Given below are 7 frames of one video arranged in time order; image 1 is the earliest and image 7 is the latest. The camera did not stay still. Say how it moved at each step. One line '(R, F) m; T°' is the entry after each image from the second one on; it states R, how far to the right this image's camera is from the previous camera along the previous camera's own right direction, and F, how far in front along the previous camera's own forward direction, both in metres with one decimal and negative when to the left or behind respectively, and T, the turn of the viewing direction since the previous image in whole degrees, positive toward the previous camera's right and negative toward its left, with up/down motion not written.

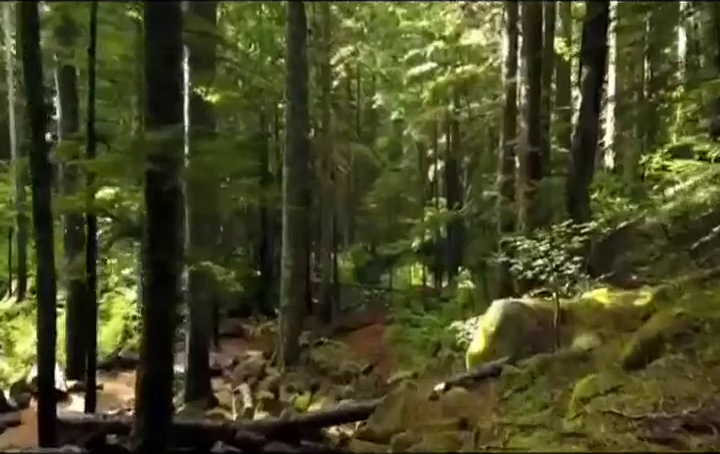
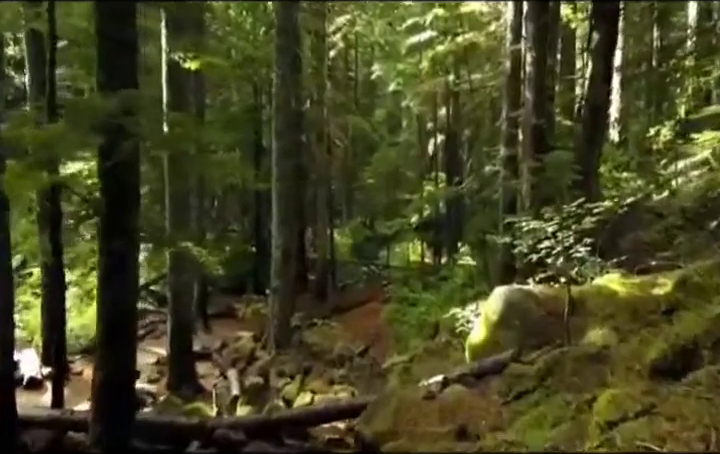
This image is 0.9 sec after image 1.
(+0.1, +0.9) m; 0°
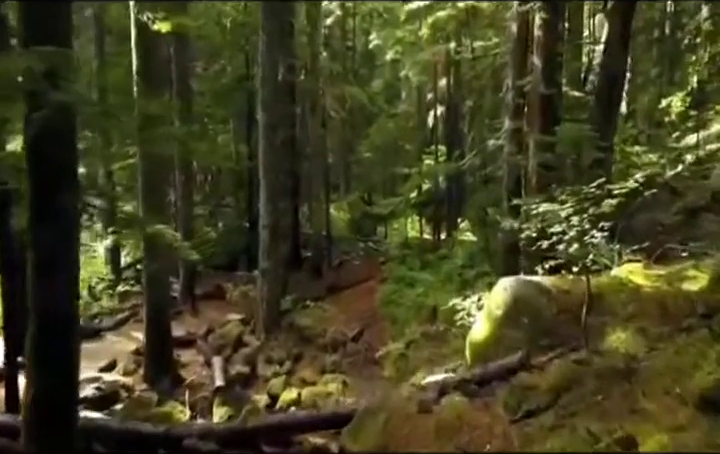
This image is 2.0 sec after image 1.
(+0.1, +1.0) m; 0°
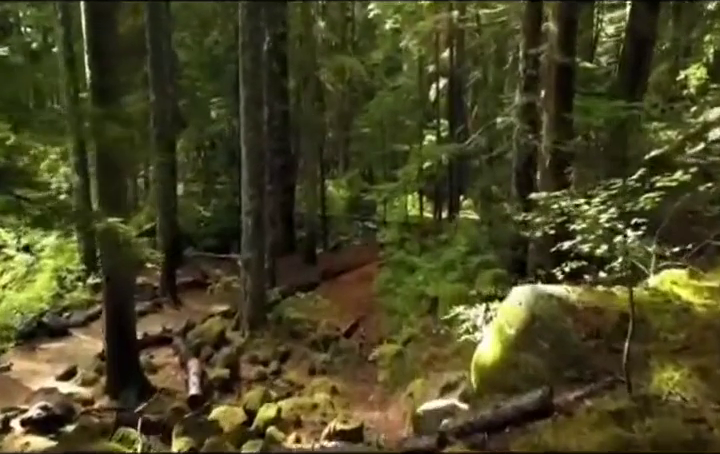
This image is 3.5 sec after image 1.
(+0.2, +1.4) m; 0°
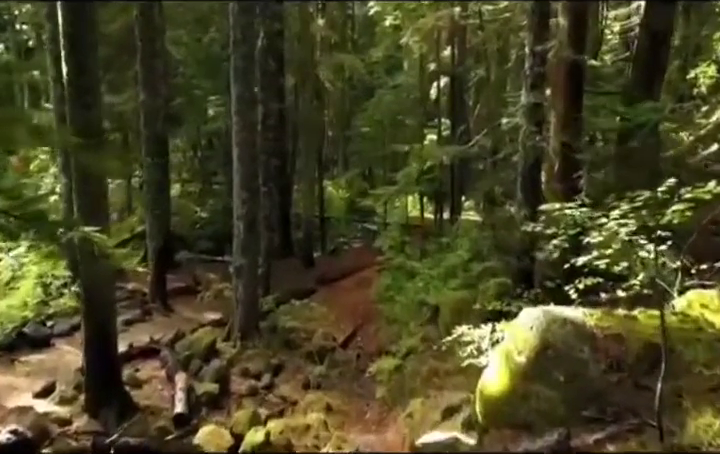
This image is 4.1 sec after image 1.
(+0.1, +0.7) m; 0°
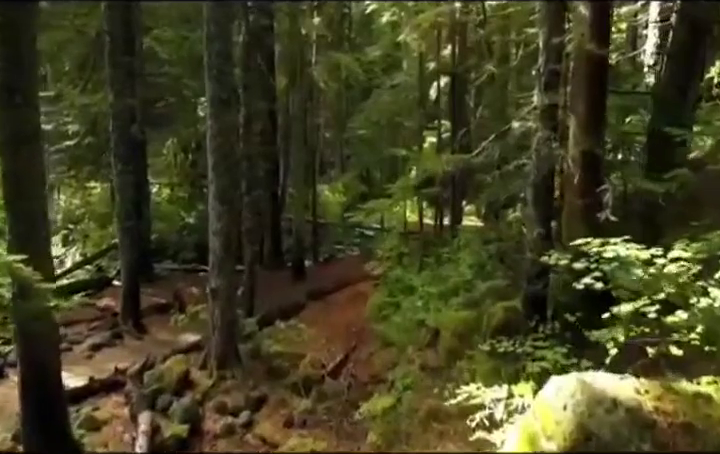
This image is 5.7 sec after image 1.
(+0.2, +1.4) m; 0°
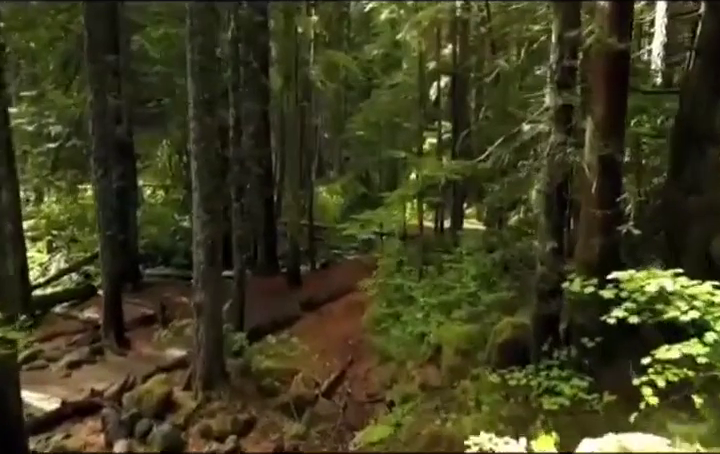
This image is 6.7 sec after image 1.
(+0.1, +0.8) m; 0°
